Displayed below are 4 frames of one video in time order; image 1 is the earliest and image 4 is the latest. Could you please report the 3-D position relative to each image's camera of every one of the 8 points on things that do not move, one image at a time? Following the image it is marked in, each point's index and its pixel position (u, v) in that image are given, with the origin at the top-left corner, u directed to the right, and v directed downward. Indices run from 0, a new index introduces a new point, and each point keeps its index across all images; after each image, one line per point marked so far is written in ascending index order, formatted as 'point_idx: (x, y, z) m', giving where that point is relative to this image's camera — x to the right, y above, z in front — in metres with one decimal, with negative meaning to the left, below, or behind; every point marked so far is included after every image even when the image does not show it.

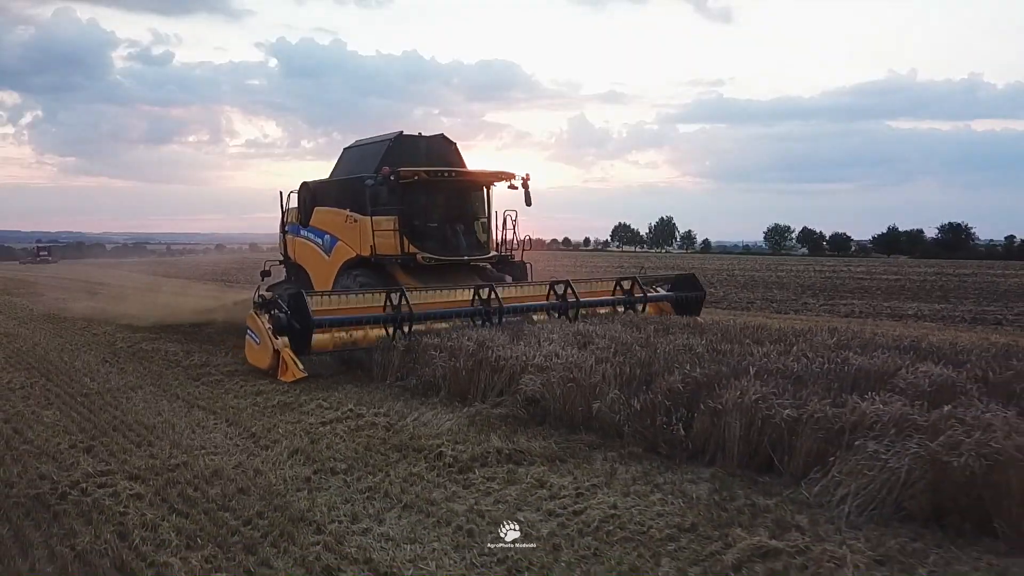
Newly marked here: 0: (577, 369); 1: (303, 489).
0: (+0.5, -0.6, +6.3) m
1: (-1.2, -1.1, +4.7) m
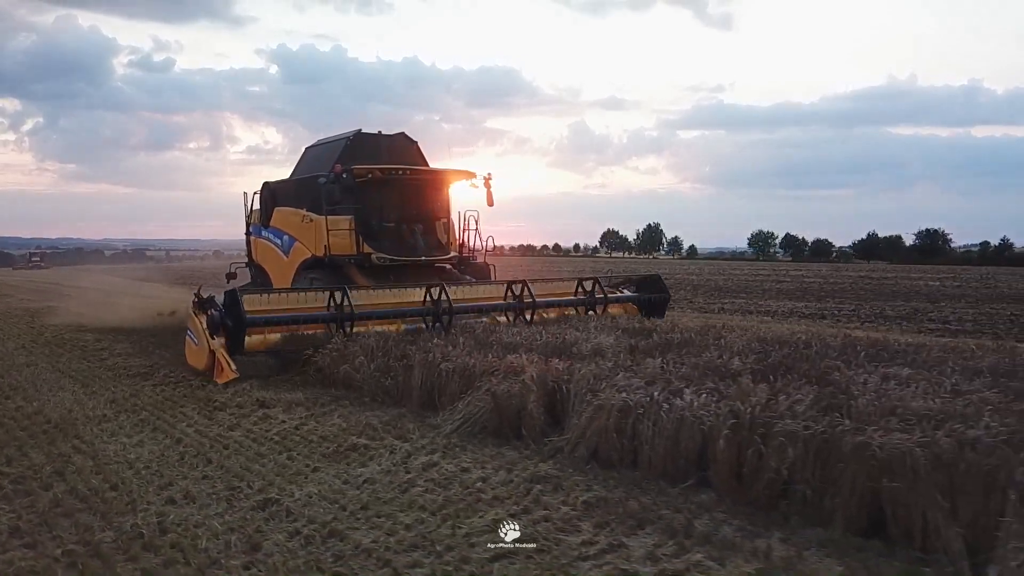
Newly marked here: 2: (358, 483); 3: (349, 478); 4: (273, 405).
0: (-1.6, -0.5, +8.1) m
1: (-3.3, -1.0, +6.4) m
2: (-0.8, -1.1, +4.5) m
3: (-0.9, -1.1, +4.6) m
4: (-2.0, -1.0, +6.9) m
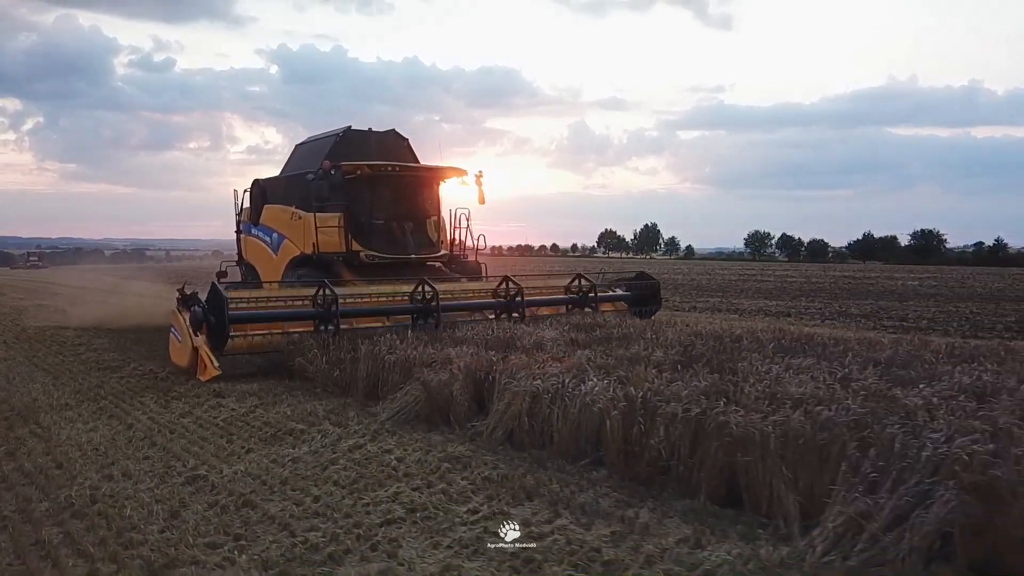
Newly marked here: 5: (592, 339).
0: (-2.1, -0.5, +8.4) m
1: (-3.8, -1.0, +6.8) m
2: (-1.4, -1.0, +4.9) m
3: (-1.4, -1.0, +5.0) m
4: (-2.5, -0.9, +7.3) m
5: (+0.7, -0.5, +7.8) m
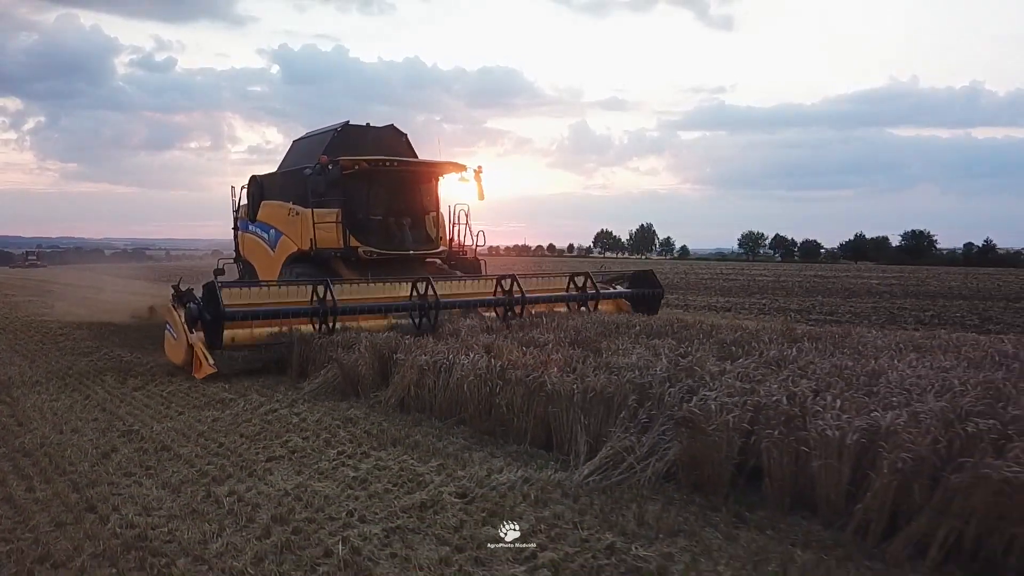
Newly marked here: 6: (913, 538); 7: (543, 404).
0: (-3.0, -0.4, +9.4) m
1: (-4.6, -0.9, +7.8) m
2: (-2.2, -1.0, +5.9) m
3: (-2.3, -1.0, +6.0) m
4: (-3.4, -0.9, +8.3) m
5: (-0.1, -0.4, +8.8) m
6: (+1.5, -0.9, +3.1) m
7: (+0.2, -0.7, +5.0) m
